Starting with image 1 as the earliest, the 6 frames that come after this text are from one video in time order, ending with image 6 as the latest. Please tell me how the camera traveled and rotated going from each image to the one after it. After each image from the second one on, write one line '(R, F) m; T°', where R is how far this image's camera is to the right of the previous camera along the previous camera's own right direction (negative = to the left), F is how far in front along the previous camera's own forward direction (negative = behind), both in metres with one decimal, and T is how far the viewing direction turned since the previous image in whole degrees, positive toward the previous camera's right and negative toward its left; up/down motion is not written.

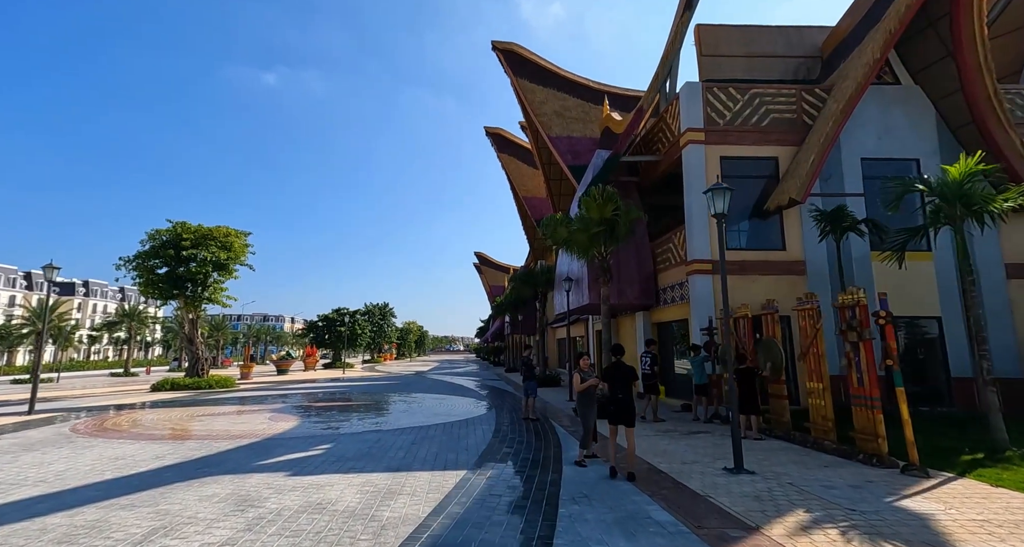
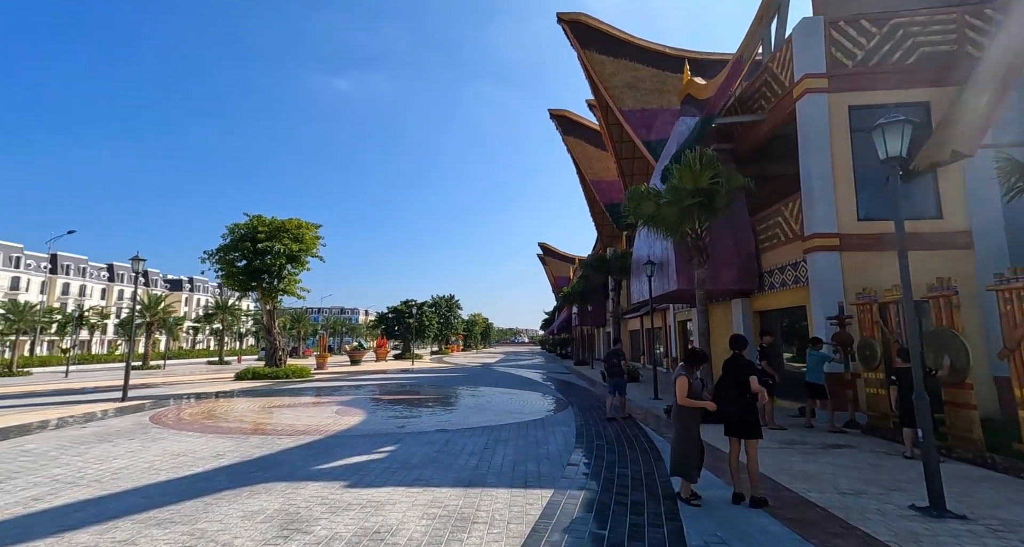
(-0.4, +1.3) m; -8°
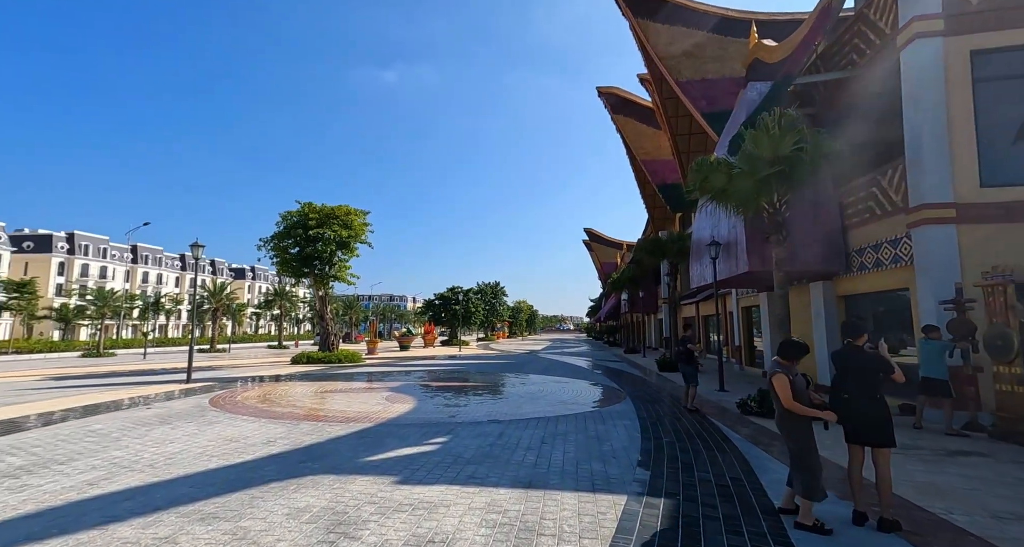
(-0.2, +0.7) m; -5°
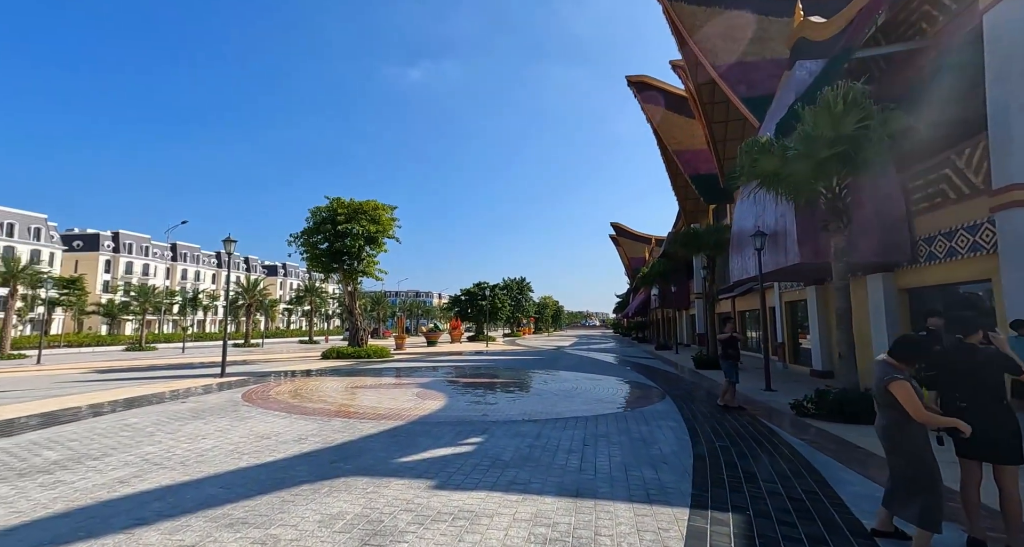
(-0.2, +0.4) m; -3°
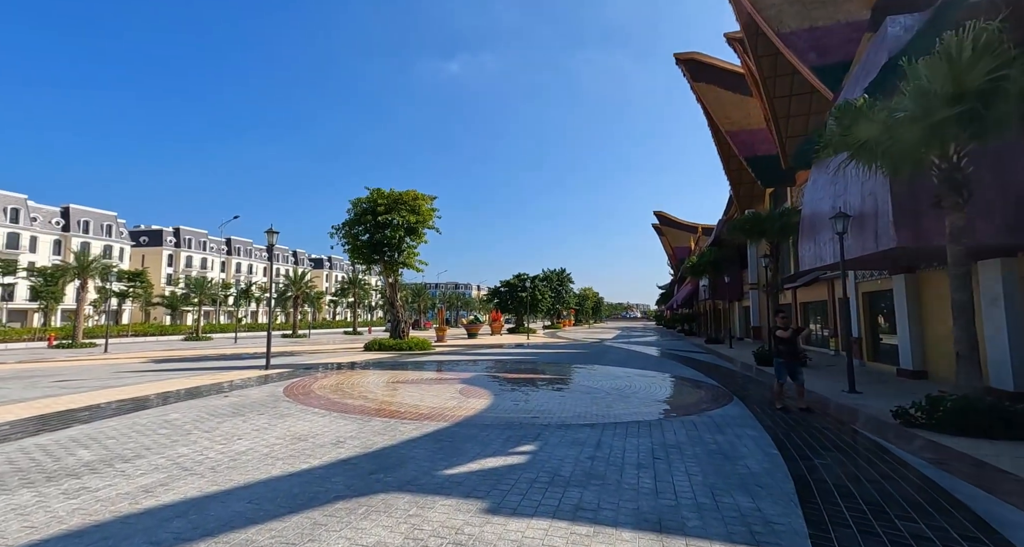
(-0.2, +0.8) m; -5°
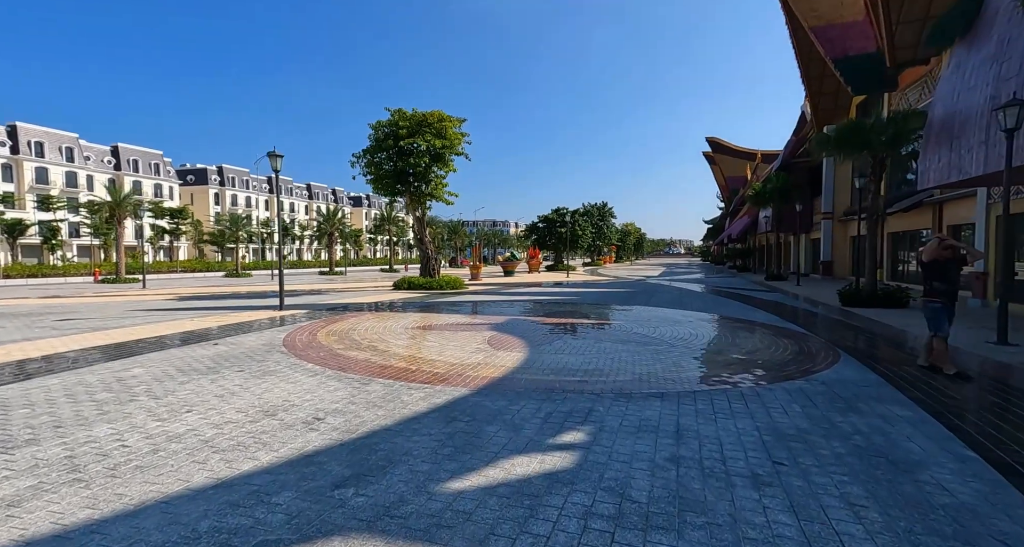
(0.0, +2.3) m; -5°
